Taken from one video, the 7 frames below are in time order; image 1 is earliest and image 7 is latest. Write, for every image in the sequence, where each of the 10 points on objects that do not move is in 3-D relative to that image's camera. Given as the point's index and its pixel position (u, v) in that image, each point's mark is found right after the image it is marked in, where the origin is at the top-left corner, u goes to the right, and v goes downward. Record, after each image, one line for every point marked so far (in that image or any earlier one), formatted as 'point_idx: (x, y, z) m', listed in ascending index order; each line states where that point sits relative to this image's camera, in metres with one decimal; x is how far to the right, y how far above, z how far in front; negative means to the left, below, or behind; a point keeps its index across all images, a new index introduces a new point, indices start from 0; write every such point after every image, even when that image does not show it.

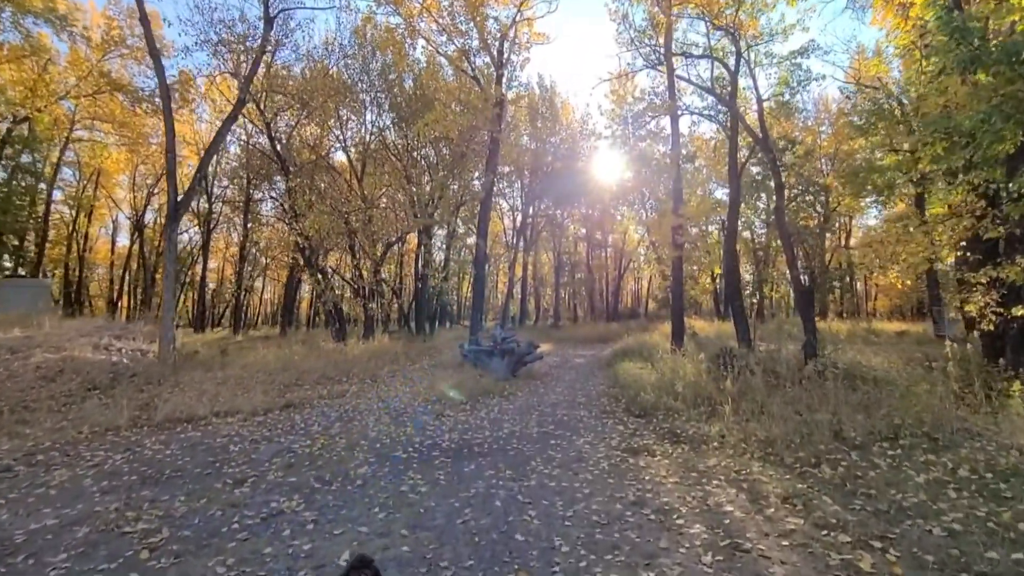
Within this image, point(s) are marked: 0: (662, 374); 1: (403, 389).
0: (+2.4, -1.4, +8.4) m
1: (-2.1, -1.9, +9.9) m
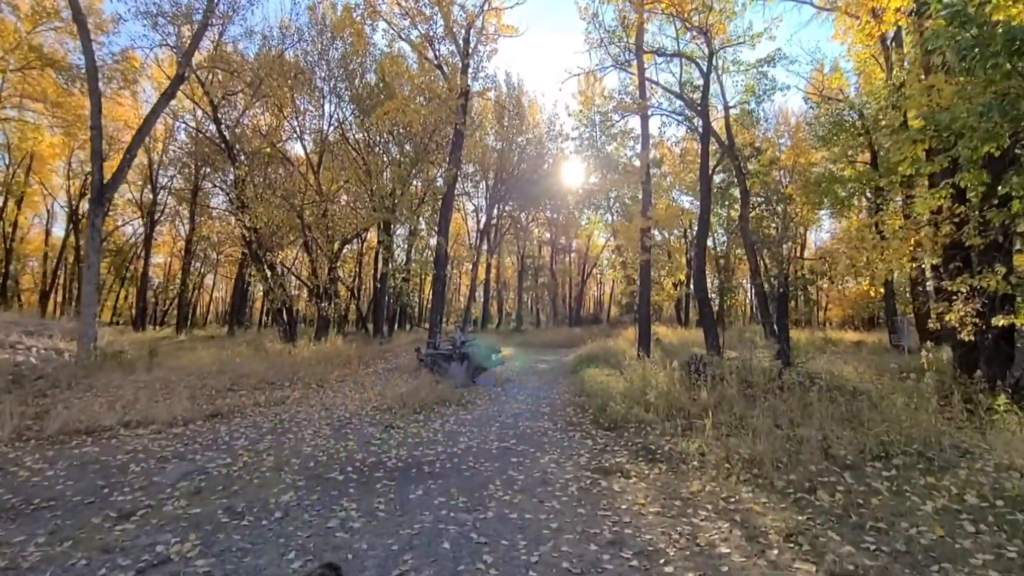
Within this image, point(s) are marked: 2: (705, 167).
0: (+1.8, -1.4, +7.9) m
1: (-2.8, -1.9, +9.1) m
2: (+4.0, +2.6, +11.1) m
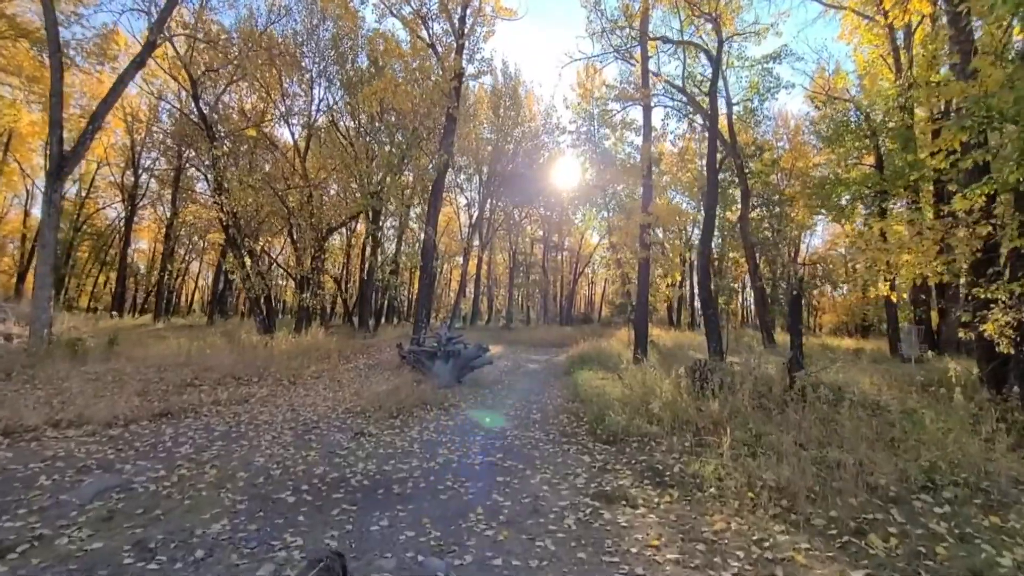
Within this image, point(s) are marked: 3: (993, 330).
0: (+1.6, -1.4, +7.2) m
1: (-3.0, -1.7, +8.3) m
2: (+3.9, +2.5, +10.4) m
3: (+5.2, -0.4, +5.7) m
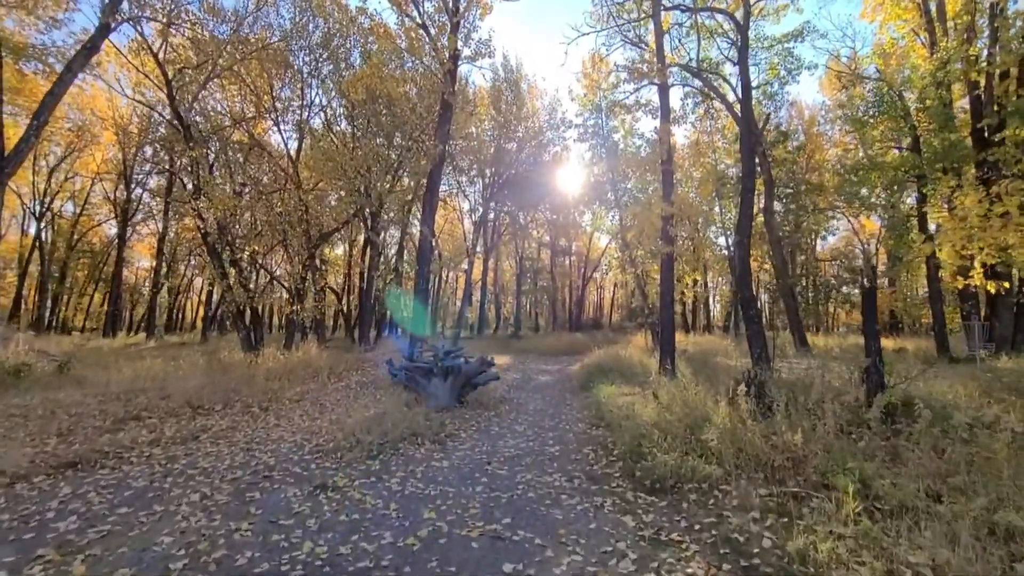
0: (+1.7, -1.3, +5.8) m
1: (-2.9, -1.8, +7.0) m
2: (+4.0, +2.6, +9.0) m
3: (+5.2, -0.3, +4.2) m
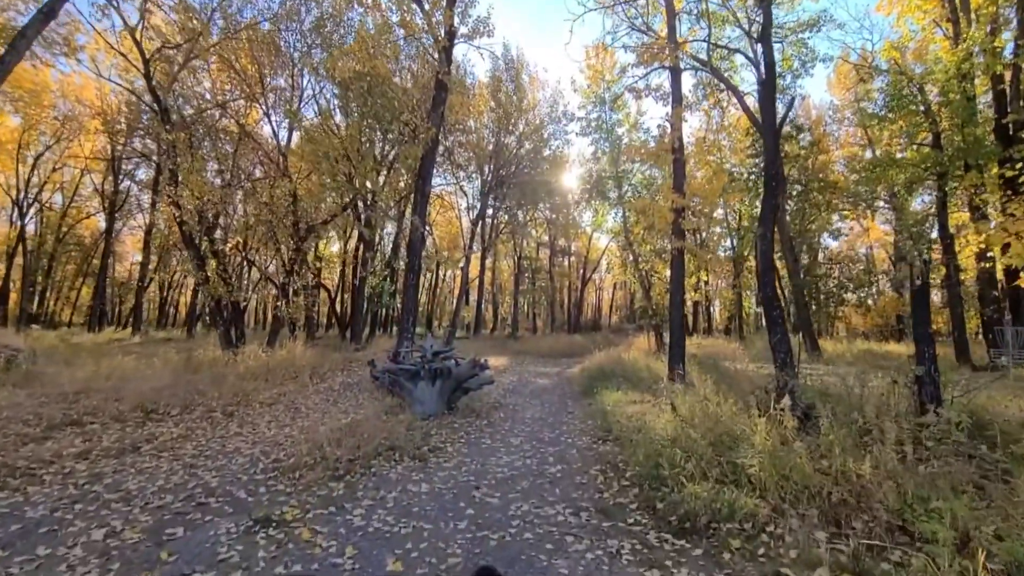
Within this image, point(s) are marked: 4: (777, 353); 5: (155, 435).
0: (+1.7, -1.3, +4.9) m
1: (-2.9, -1.7, +6.1) m
2: (+4.0, +2.6, +8.2) m
3: (+5.2, -0.3, +3.4) m
4: (+3.7, -0.9, +7.3) m
5: (-3.8, -1.6, +5.6) m
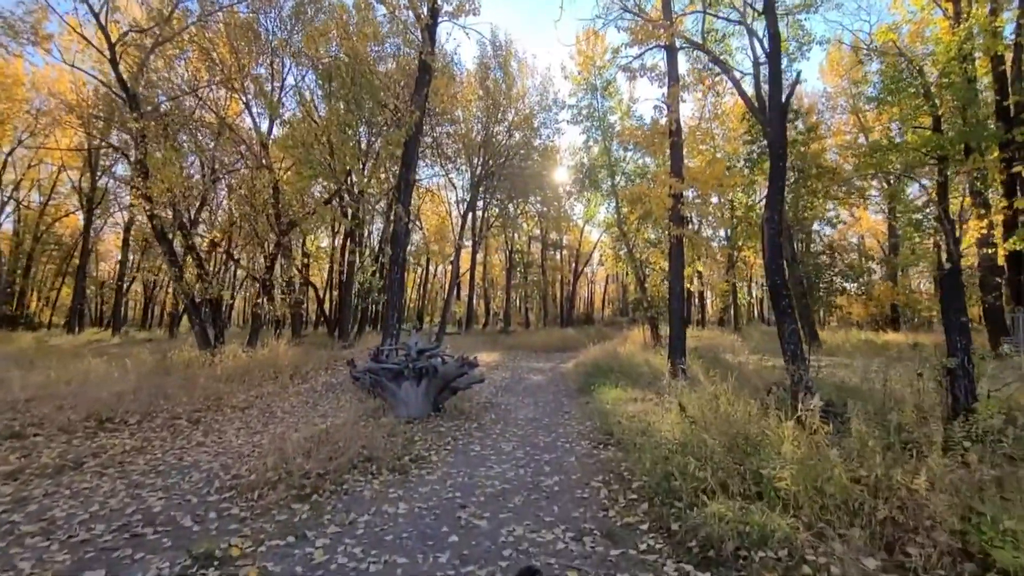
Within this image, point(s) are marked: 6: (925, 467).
0: (+1.6, -1.1, +4.4) m
1: (-3.0, -1.6, +5.5) m
2: (+3.8, +2.8, +7.7) m
3: (+5.1, -0.1, +2.9) m
4: (+3.6, -0.7, +6.8) m
5: (-3.9, -1.5, +5.0) m
6: (+2.5, -1.1, +3.2) m
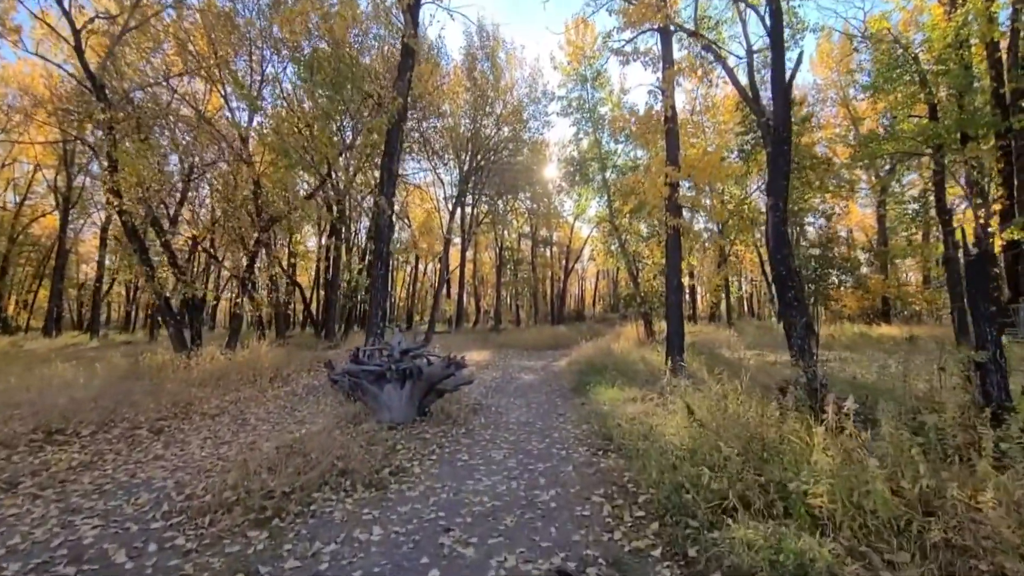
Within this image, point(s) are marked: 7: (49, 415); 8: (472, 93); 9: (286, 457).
0: (+1.5, -1.1, +4.0) m
1: (-3.1, -1.6, +5.0) m
2: (+3.6, +2.9, +7.3) m
3: (+5.1, 0.0, +2.5) m
4: (+3.5, -0.6, +6.4) m
5: (-4.0, -1.5, +4.5) m
6: (+2.5, -1.0, +2.8) m
7: (-5.2, -1.4, +5.9) m
8: (-1.5, +7.4, +19.4) m
9: (-1.9, -1.4, +4.4) m
